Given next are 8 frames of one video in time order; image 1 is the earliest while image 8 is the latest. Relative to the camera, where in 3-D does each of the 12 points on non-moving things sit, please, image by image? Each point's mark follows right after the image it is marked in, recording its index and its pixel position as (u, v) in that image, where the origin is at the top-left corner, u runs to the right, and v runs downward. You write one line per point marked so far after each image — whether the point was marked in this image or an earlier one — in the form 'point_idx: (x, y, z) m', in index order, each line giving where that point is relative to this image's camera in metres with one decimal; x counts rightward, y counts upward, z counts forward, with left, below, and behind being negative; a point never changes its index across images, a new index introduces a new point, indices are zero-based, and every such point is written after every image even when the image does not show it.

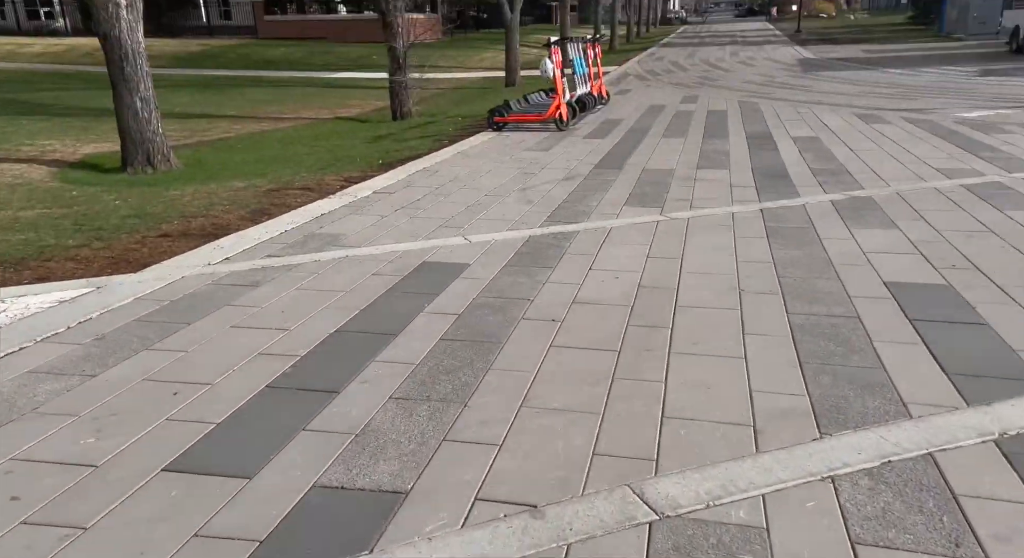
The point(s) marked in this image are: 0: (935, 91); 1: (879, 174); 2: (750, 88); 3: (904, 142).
0: (+9.2, +4.2, +17.7) m
1: (+3.6, +1.0, +7.9) m
2: (+5.6, +4.6, +19.5) m
3: (+5.0, +1.8, +10.4) m
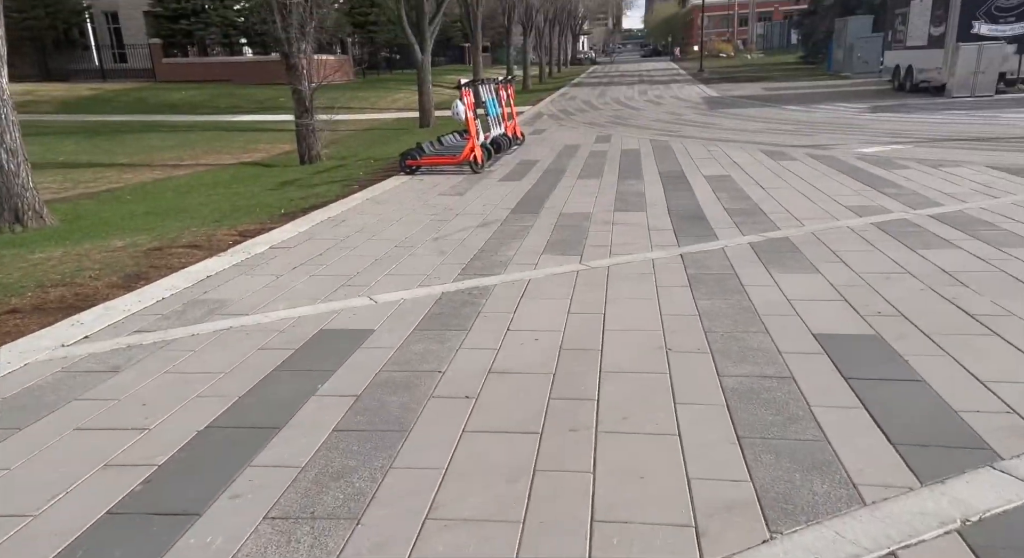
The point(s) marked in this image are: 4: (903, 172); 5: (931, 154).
0: (+7.3, +3.5, +18.3) m
1: (+2.8, +0.7, +7.9) m
2: (+3.5, +3.8, +19.8) m
3: (+3.9, +1.3, +10.5) m
4: (+5.4, +1.5, +11.1) m
5: (+6.7, +2.1, +13.0) m
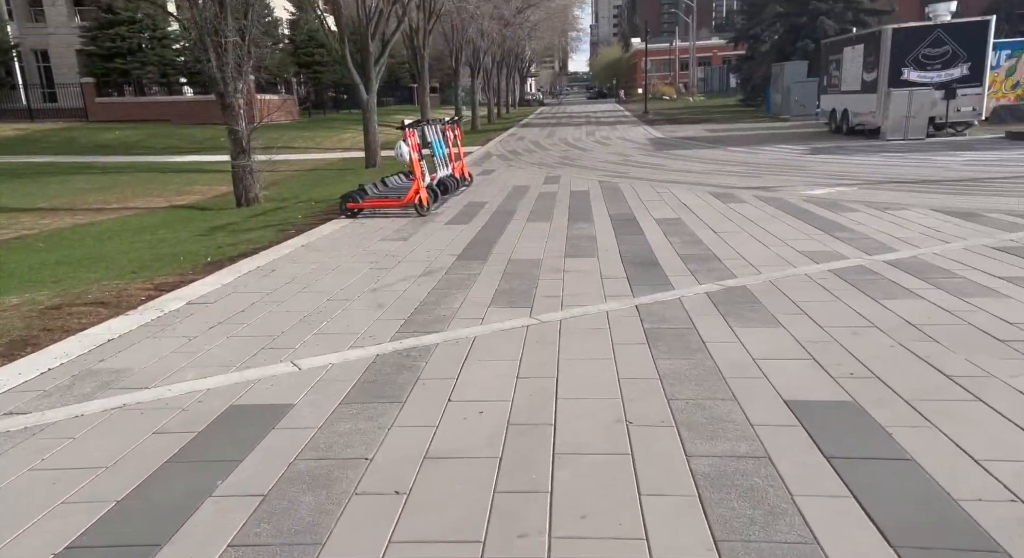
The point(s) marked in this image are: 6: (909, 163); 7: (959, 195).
0: (+6.1, +2.6, +18.5) m
1: (+2.3, +0.2, +7.7) m
2: (+2.3, +2.7, +19.7) m
3: (+3.3, +0.8, +10.4) m
4: (+4.7, +0.9, +11.1) m
5: (+5.8, +1.4, +13.0) m
6: (+9.2, +2.8, +18.7) m
7: (+7.2, +1.5, +13.1) m
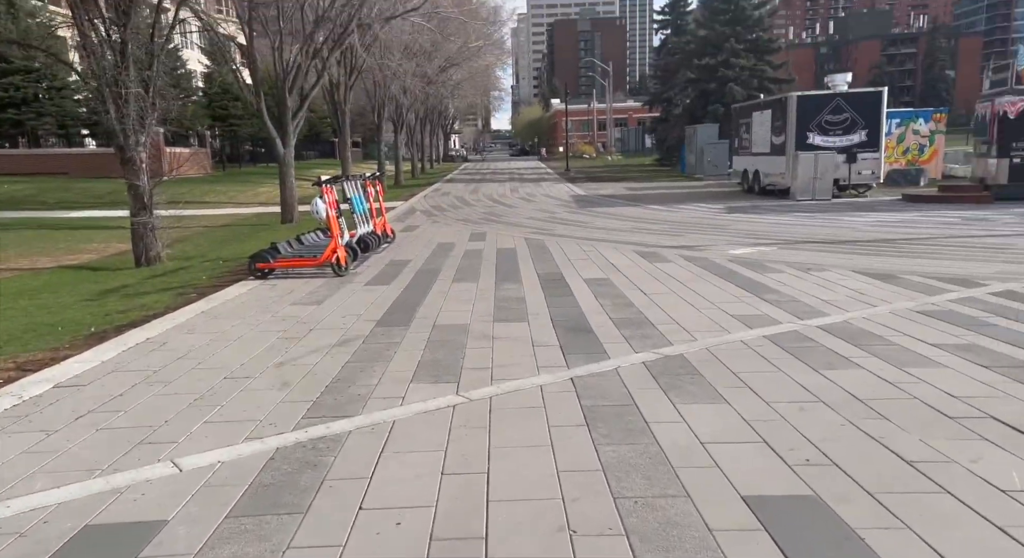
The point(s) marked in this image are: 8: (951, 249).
0: (+4.3, +1.2, +18.6) m
1: (+1.6, -0.4, +7.4) m
2: (+0.4, +1.3, +19.5) m
3: (+2.3, 0.0, +10.2) m
4: (+3.6, +0.1, +11.0) m
5: (+4.6, +0.4, +13.1) m
6: (+7.4, +1.4, +19.2) m
7: (+5.9, +0.5, +13.3) m
8: (+7.4, +0.6, +13.8) m
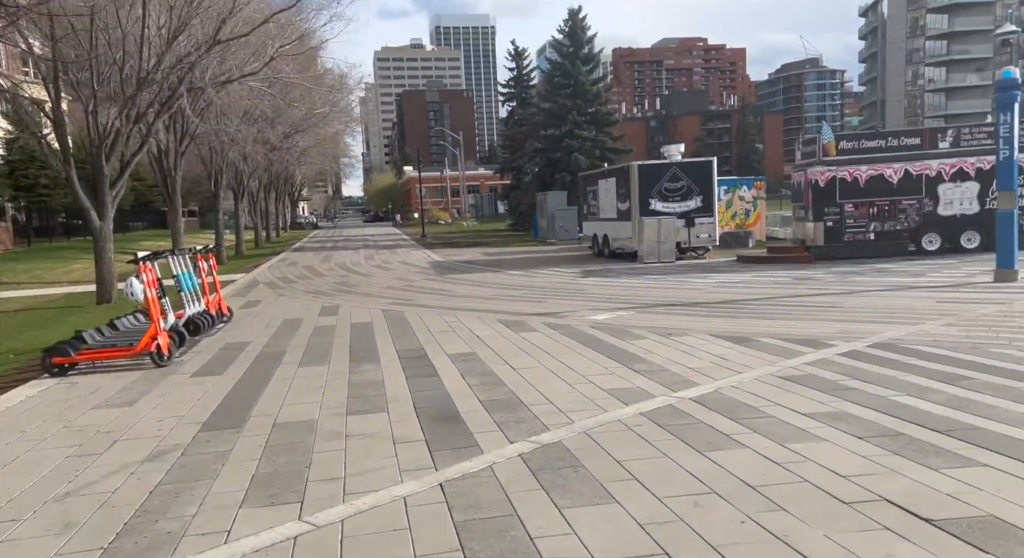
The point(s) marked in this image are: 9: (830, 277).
0: (+1.1, -0.3, +18.5) m
1: (+0.4, -1.1, +6.8) m
2: (-2.9, -0.4, +18.6) m
3: (+0.6, -0.9, +9.8) m
4: (+1.7, -0.8, +10.8) m
5: (+2.3, -0.7, +13.1) m
6: (+4.0, -0.1, +19.5) m
7: (+3.6, -0.6, +13.5) m
8: (+5.0, -0.5, +14.2) m
9: (+7.8, 0.0, +19.6) m
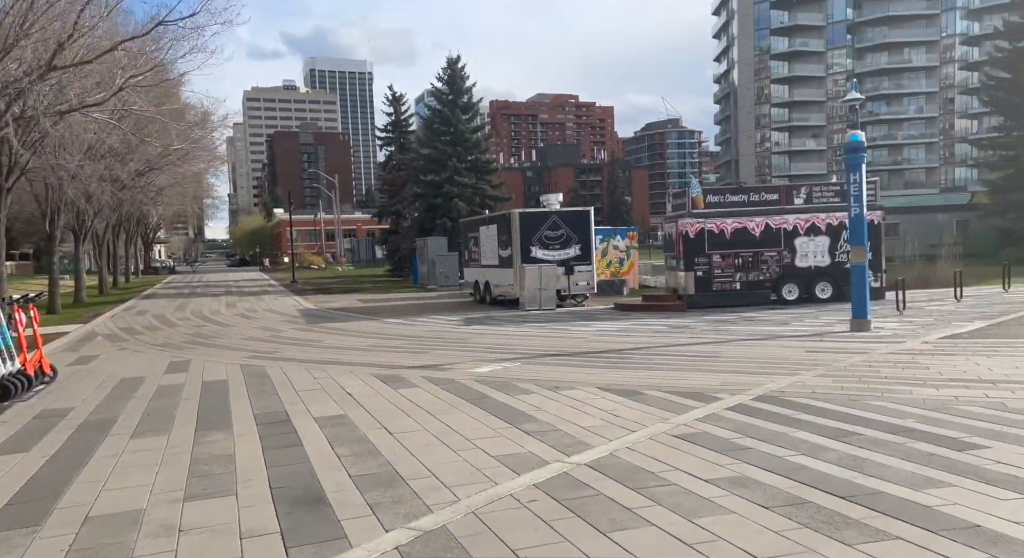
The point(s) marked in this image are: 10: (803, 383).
0: (-1.7, -1.4, +17.7) m
1: (-0.6, -1.5, +6.1) m
2: (-5.6, -1.4, +17.2) m
3: (-0.8, -1.5, +9.0) m
4: (+0.2, -1.5, +10.2) m
5: (+0.4, -1.4, +12.5) m
6: (+1.0, -1.3, +19.2) m
7: (+1.6, -1.4, +13.1) m
8: (+2.8, -1.3, +14.1) m
9: (+4.8, -1.1, +19.9) m
10: (+3.8, -1.4, +10.6) m
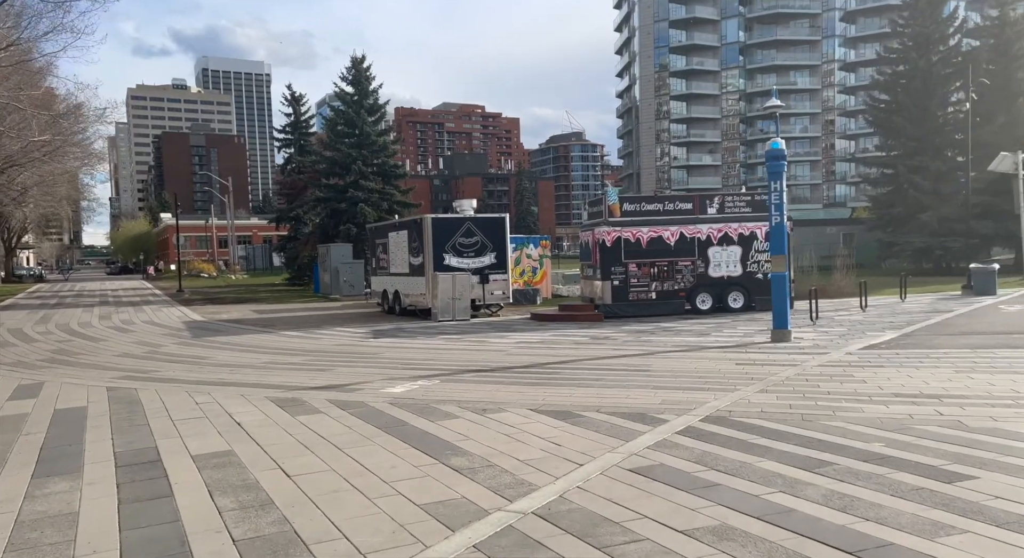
0: (-3.5, -1.6, +16.2) m
1: (-1.0, -1.5, +4.7) m
2: (-7.4, -1.6, +15.2) m
3: (-1.6, -1.6, +7.6) m
4: (-0.7, -1.6, +8.9) m
5: (-0.8, -1.6, +11.3) m
6: (-1.0, -1.5, +18.0) m
7: (+0.3, -1.5, +12.0) m
8: (+1.4, -1.5, +13.1) m
9: (+2.7, -1.4, +19.1) m
10: (+2.8, -1.5, +9.8) m
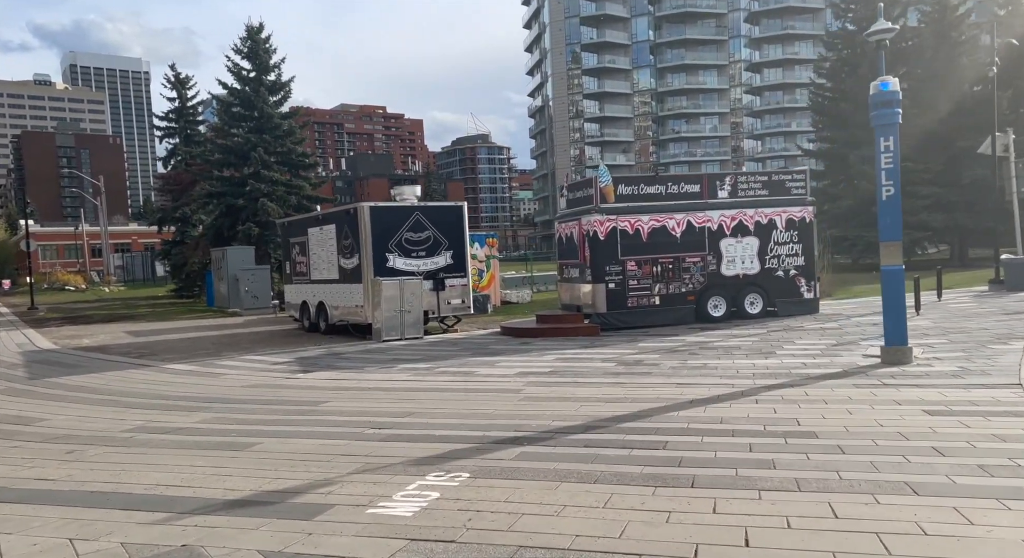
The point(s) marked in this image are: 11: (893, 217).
0: (-3.2, -1.7, +10.1) m
1: (+0.7, -1.5, -0.9) m
2: (-6.9, -1.8, +8.7) m
3: (-0.2, -1.6, +1.8) m
4: (+0.4, -1.6, +3.2) m
5: (+0.1, -1.6, +5.6) m
6: (-0.9, -1.6, +12.2) m
7: (+1.1, -1.5, +6.4) m
8: (+2.1, -1.5, +7.7) m
9: (+2.6, -1.4, +13.8) m
10: (+3.9, -1.4, +4.5) m
11: (+5.8, +0.9, +12.2) m
